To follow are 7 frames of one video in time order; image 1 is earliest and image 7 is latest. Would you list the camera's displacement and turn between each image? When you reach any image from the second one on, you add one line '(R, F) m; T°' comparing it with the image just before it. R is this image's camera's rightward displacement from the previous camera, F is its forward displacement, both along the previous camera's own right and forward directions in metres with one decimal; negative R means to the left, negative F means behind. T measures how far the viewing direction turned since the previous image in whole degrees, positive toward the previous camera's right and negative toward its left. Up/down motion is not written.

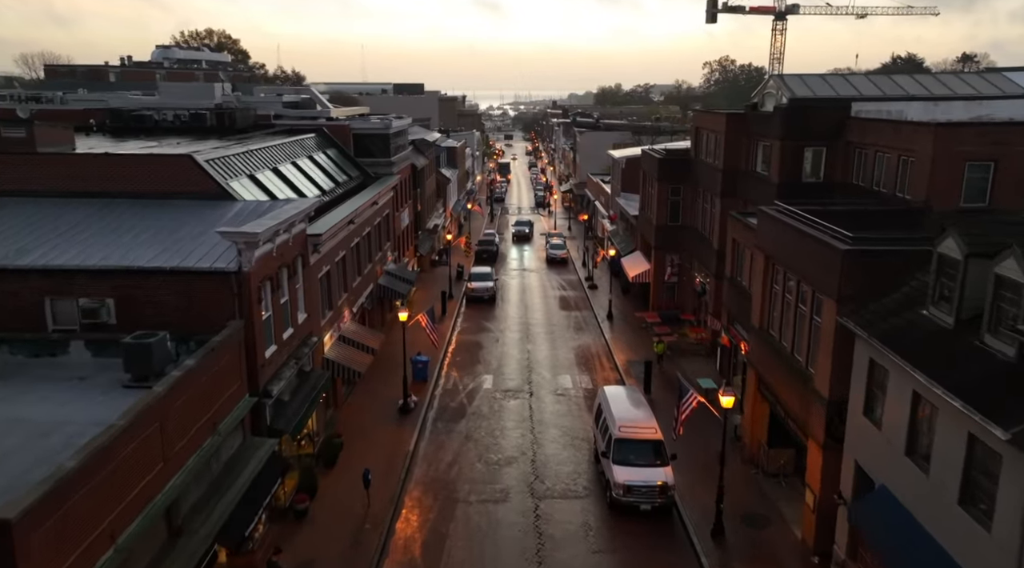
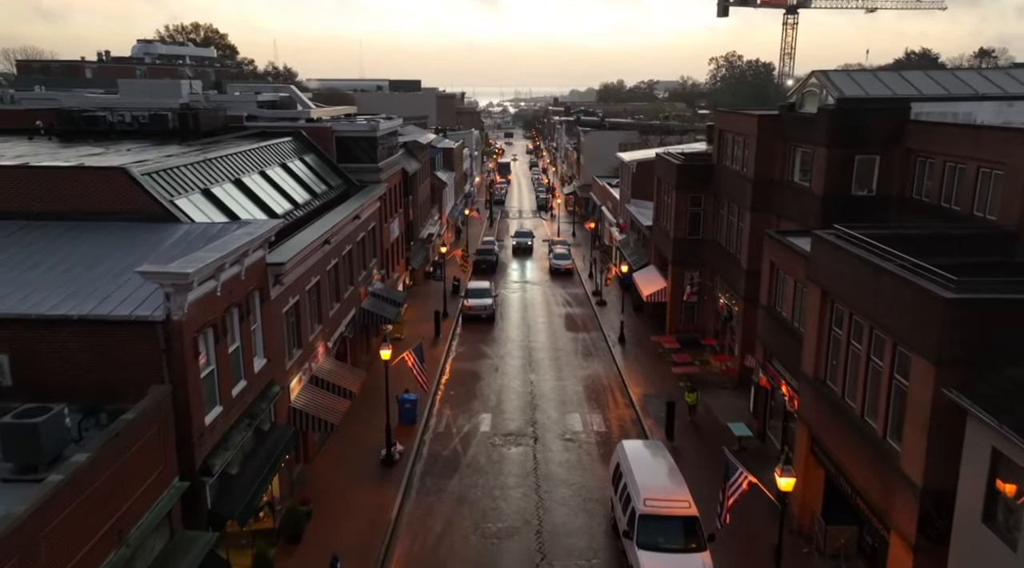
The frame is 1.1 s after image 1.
(0.0, +4.2) m; 0°
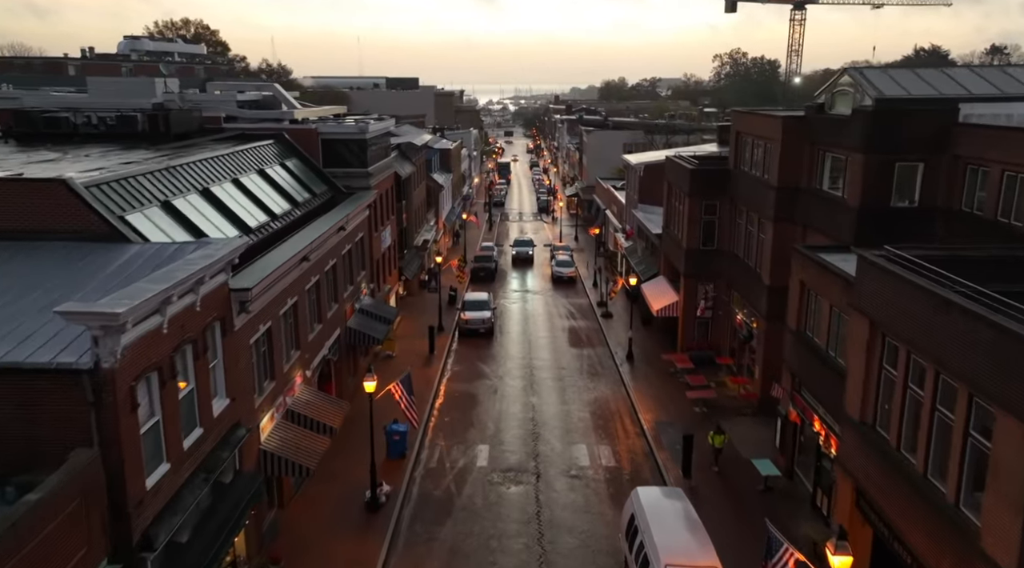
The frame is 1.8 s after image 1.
(0.0, +2.7) m; 0°
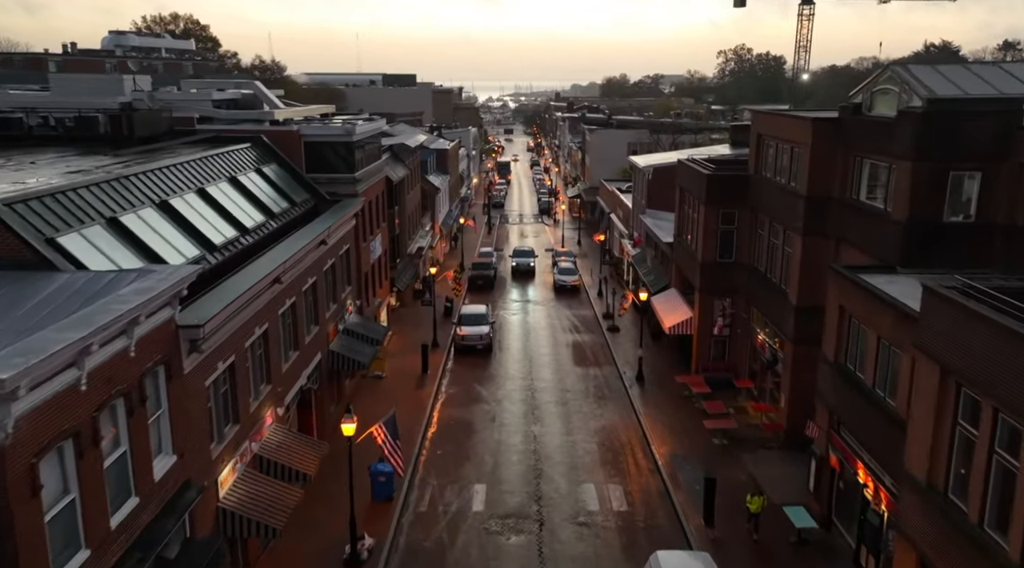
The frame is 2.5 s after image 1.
(0.0, +2.8) m; 0°
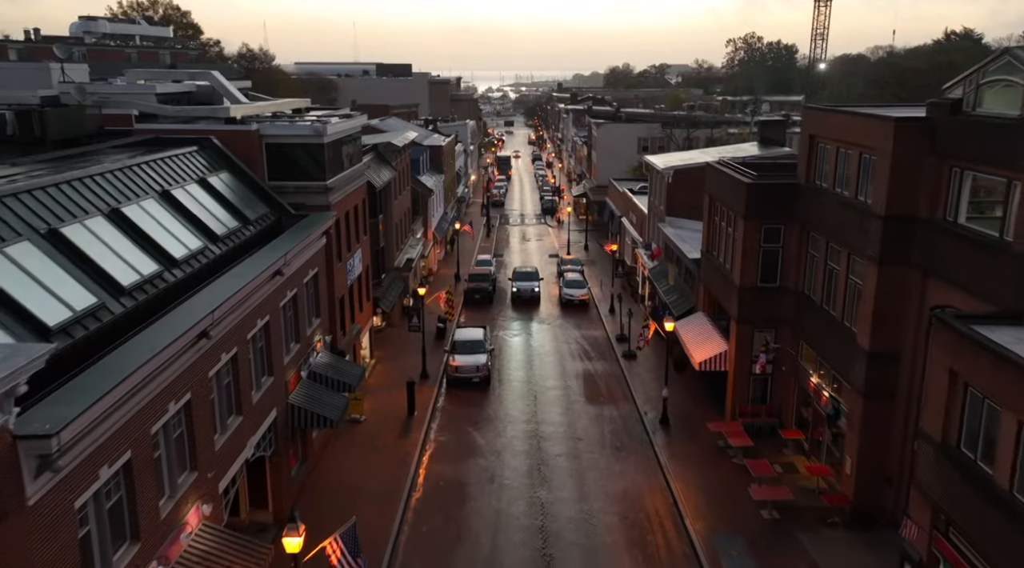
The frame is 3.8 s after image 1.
(0.0, +5.0) m; 0°
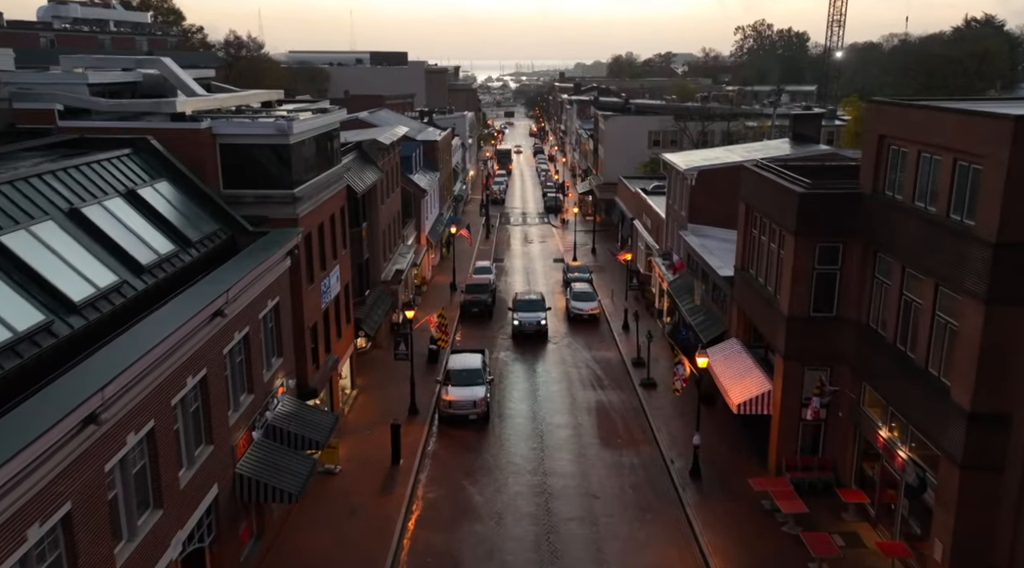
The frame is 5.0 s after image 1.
(-0.1, +4.4) m; 0°
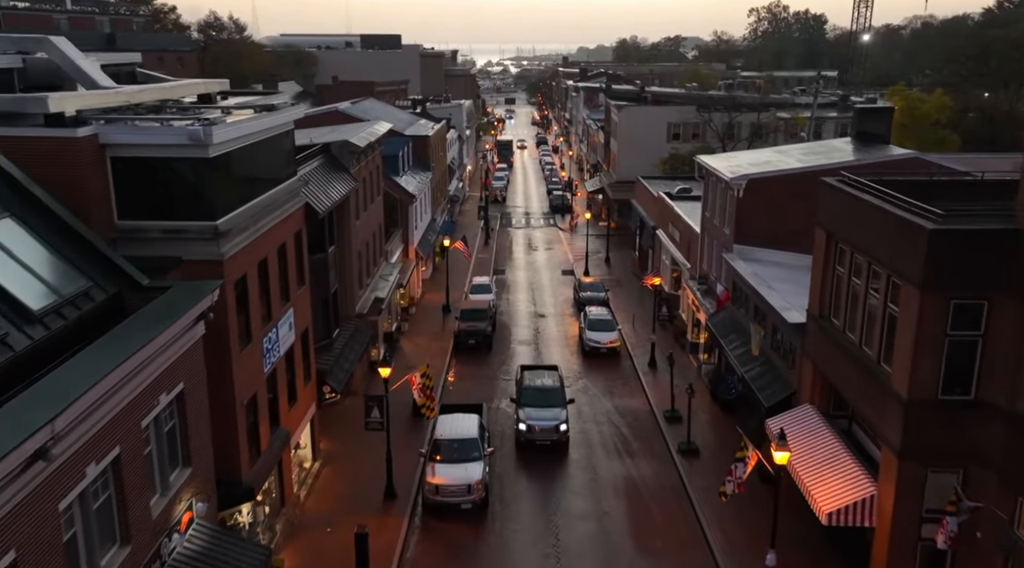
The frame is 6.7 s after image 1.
(-0.1, +6.3) m; 0°
